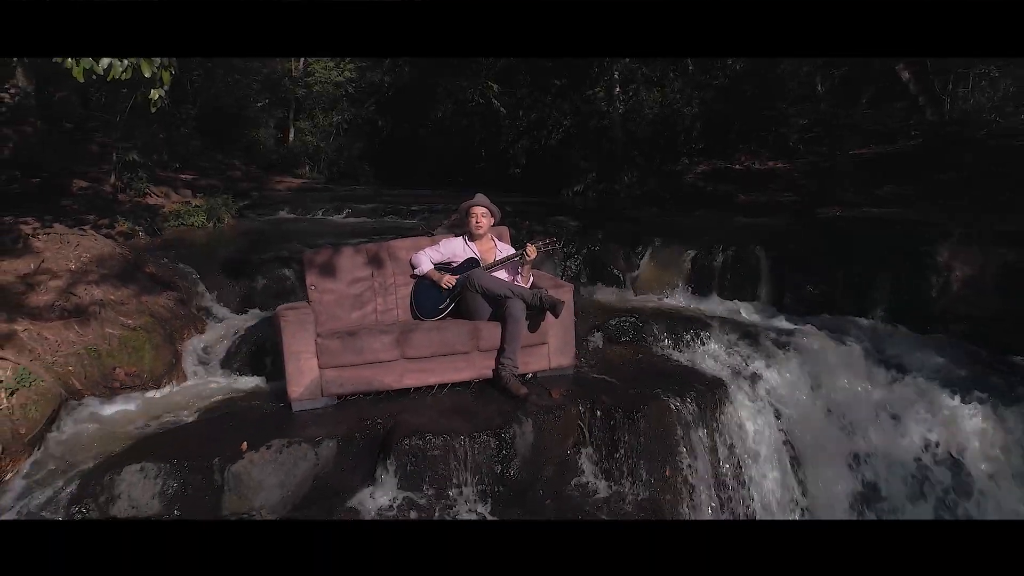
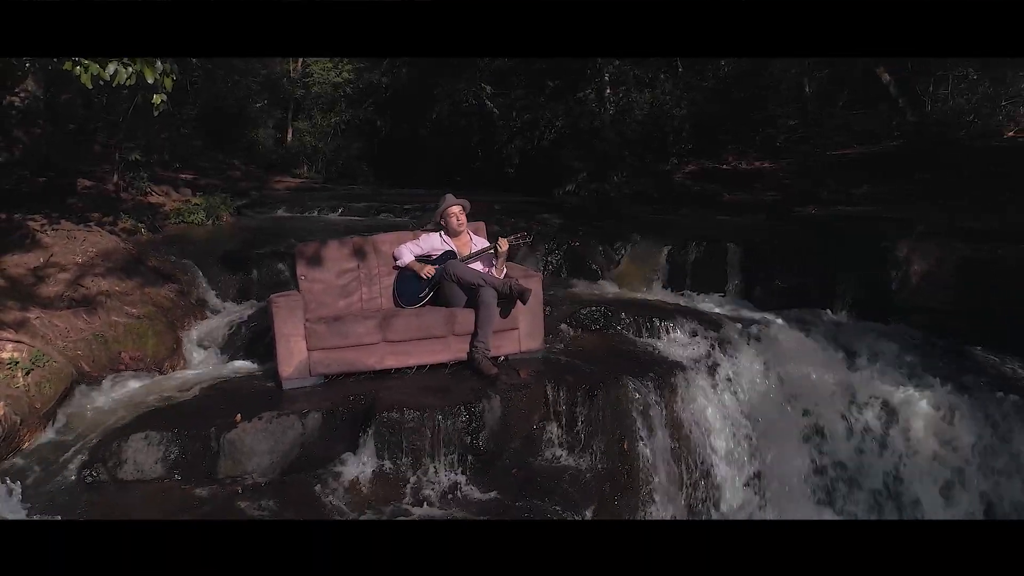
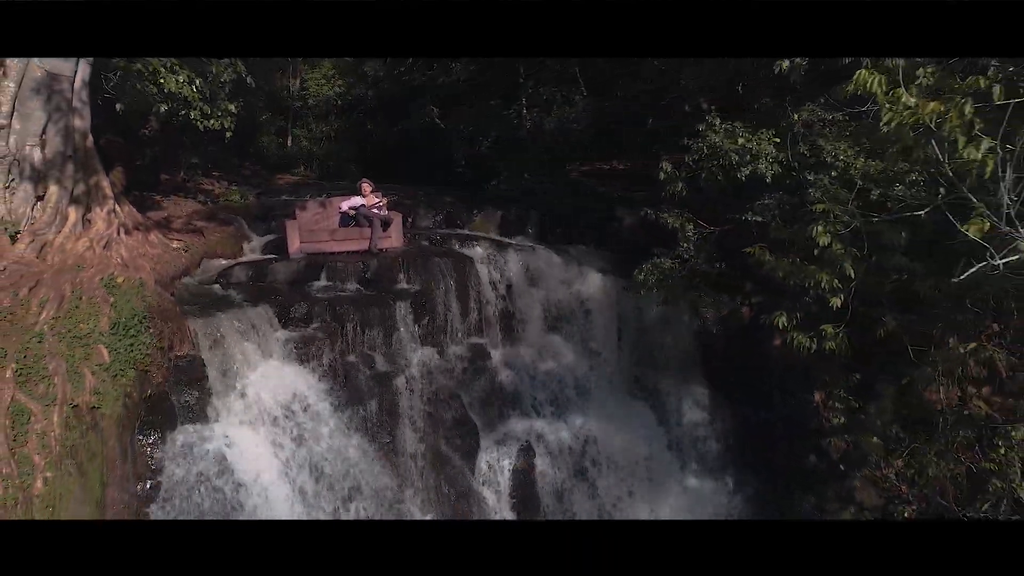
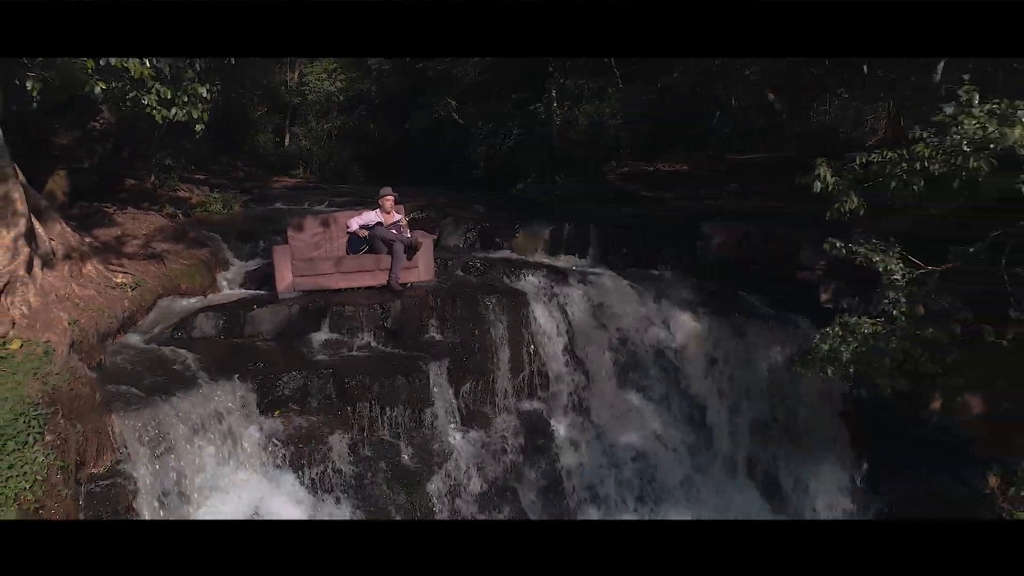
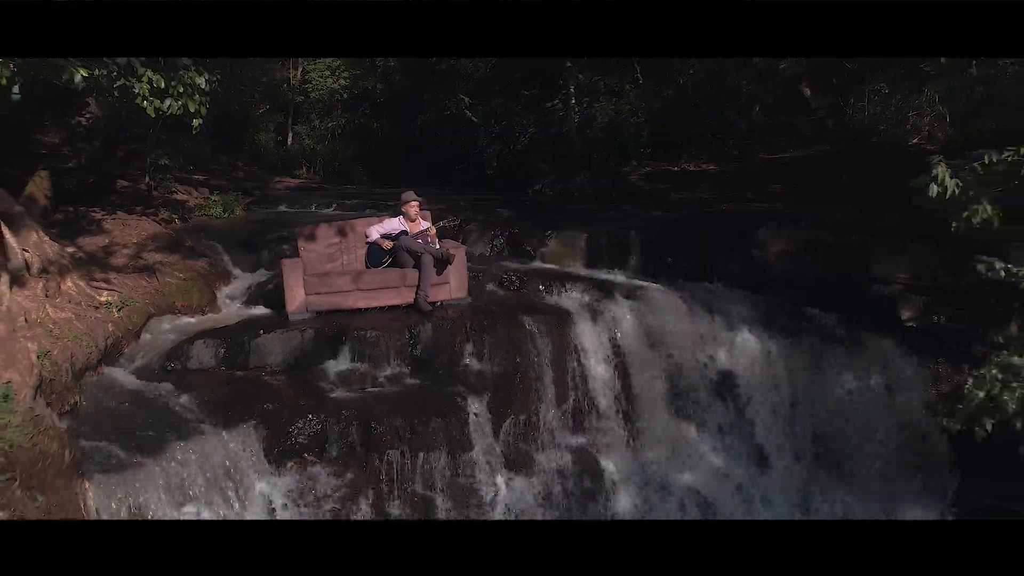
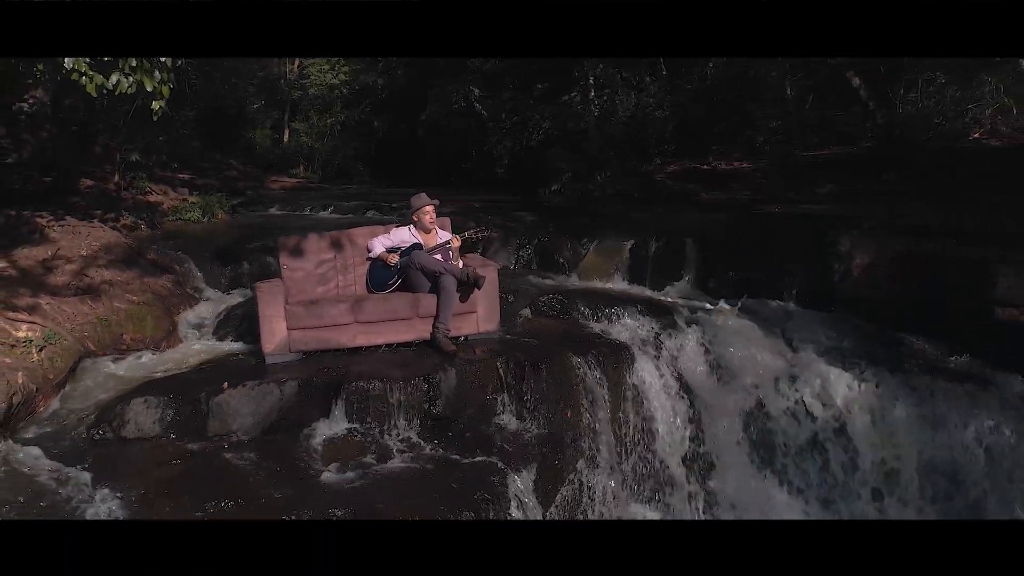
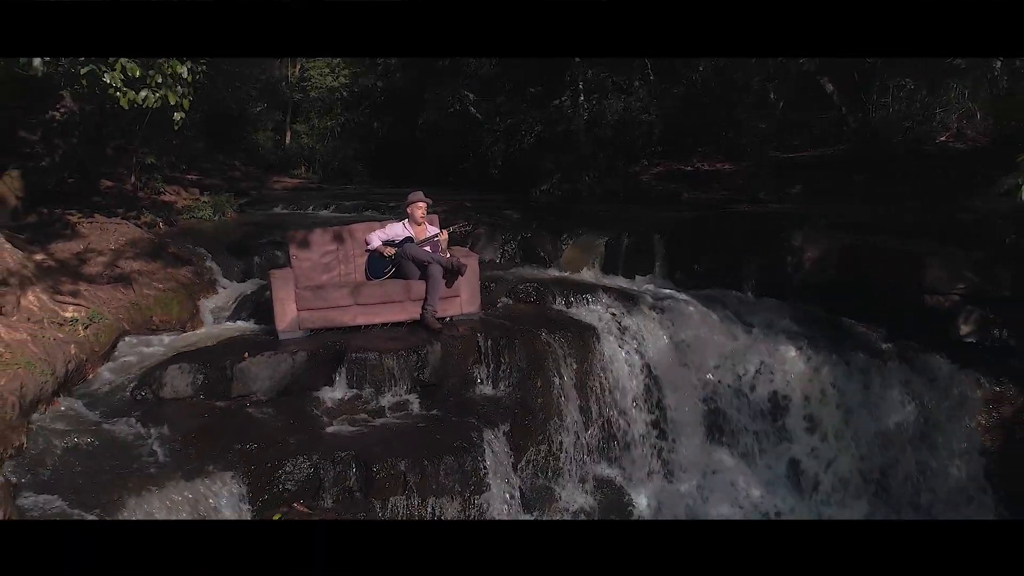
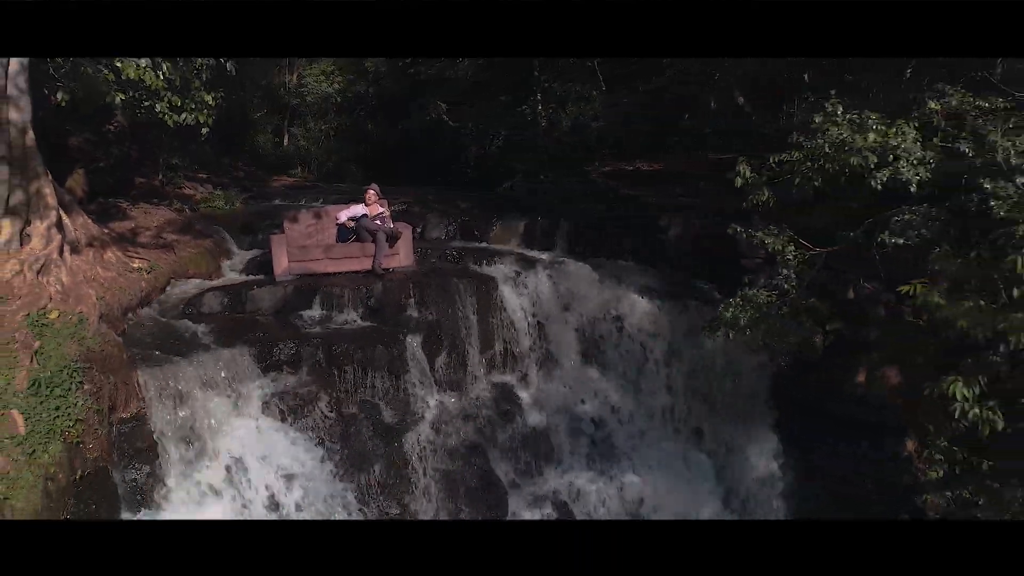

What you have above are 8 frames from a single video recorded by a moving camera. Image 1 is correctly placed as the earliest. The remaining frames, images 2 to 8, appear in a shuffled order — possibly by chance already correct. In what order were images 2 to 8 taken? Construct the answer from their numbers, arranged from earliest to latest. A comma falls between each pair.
2, 6, 7, 5, 4, 8, 3
